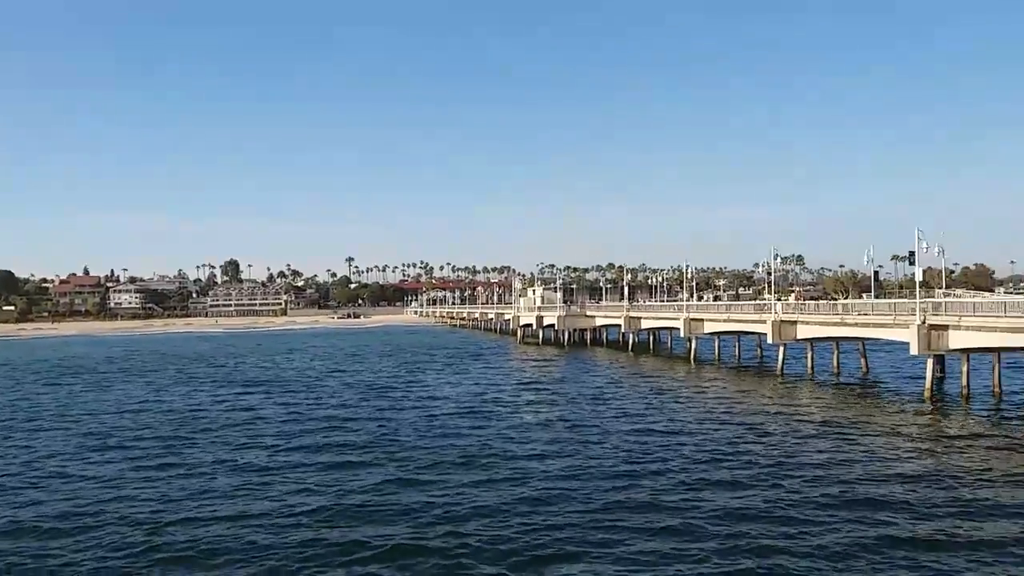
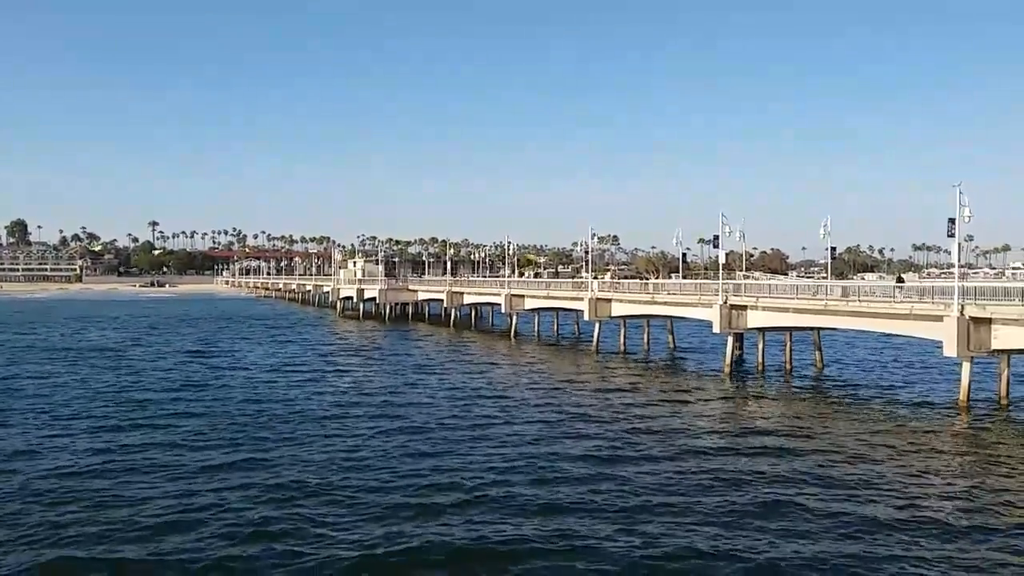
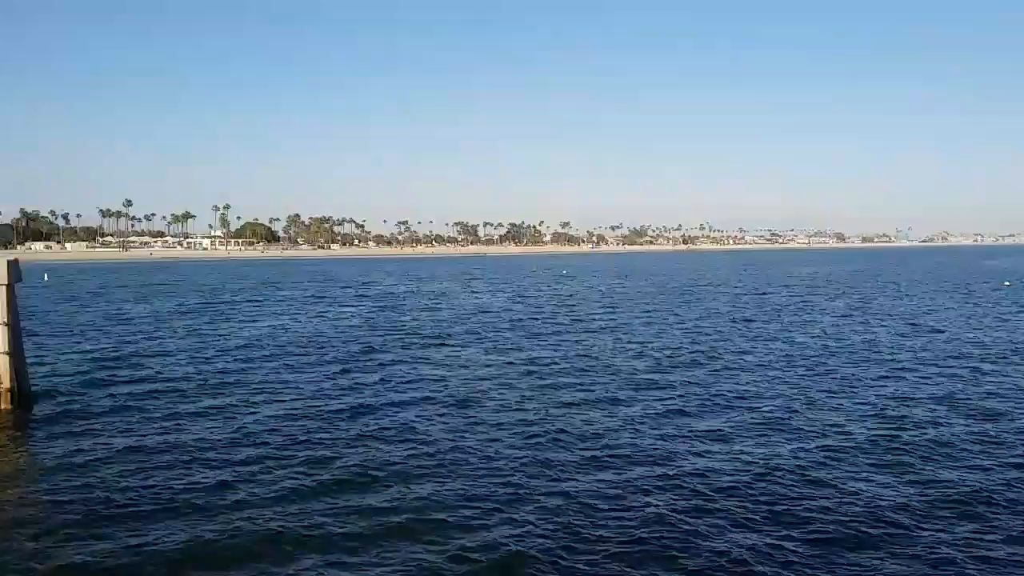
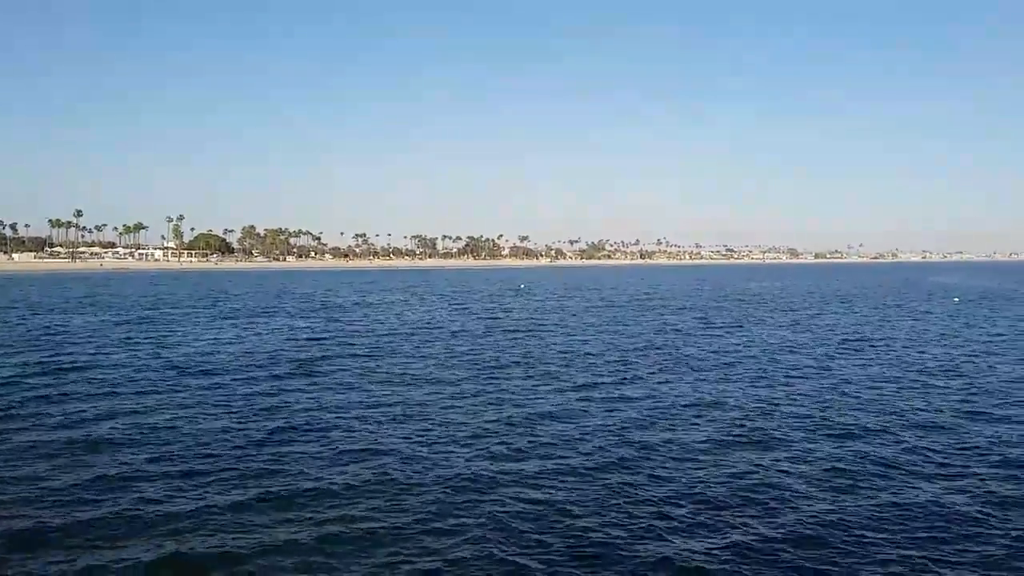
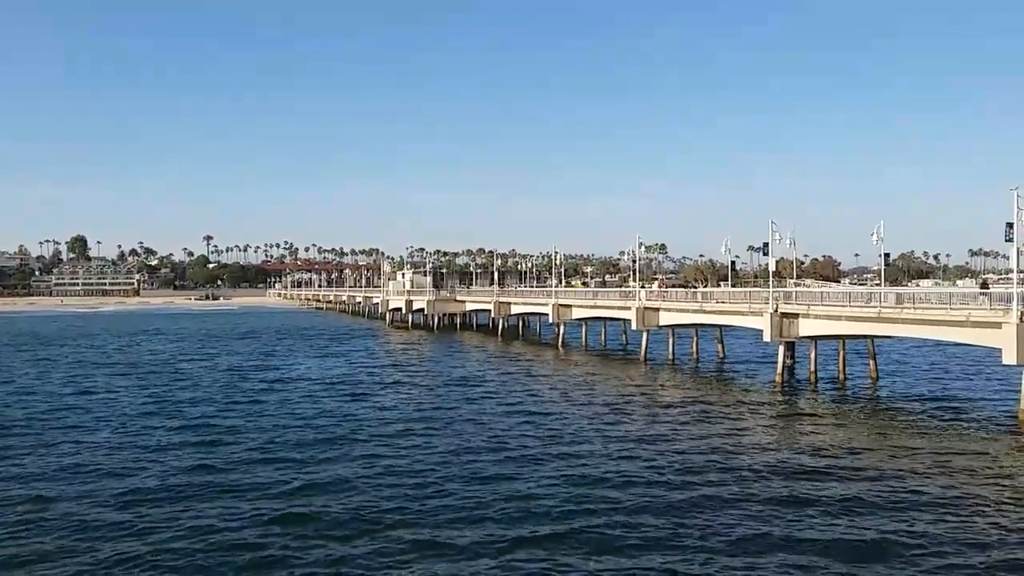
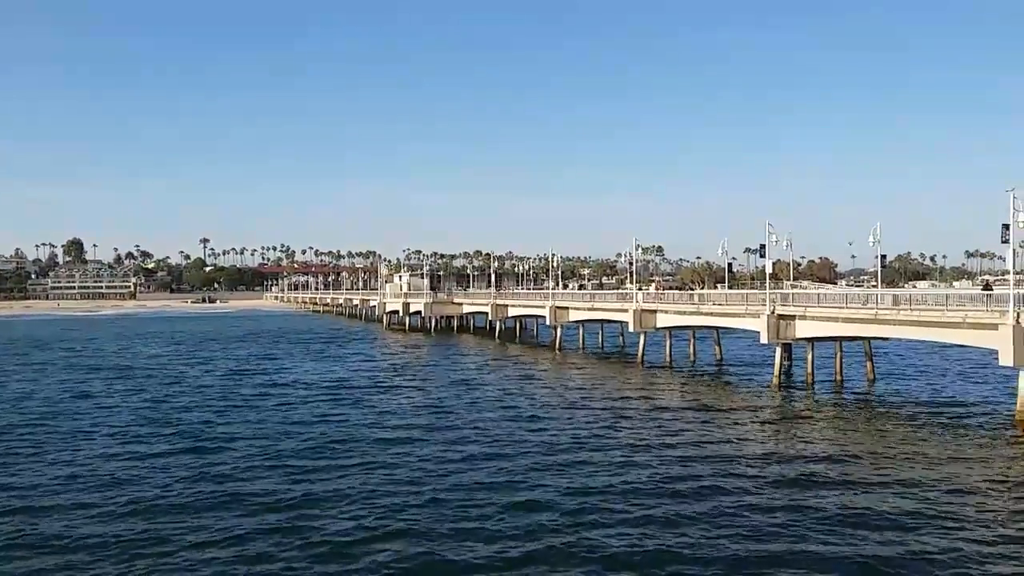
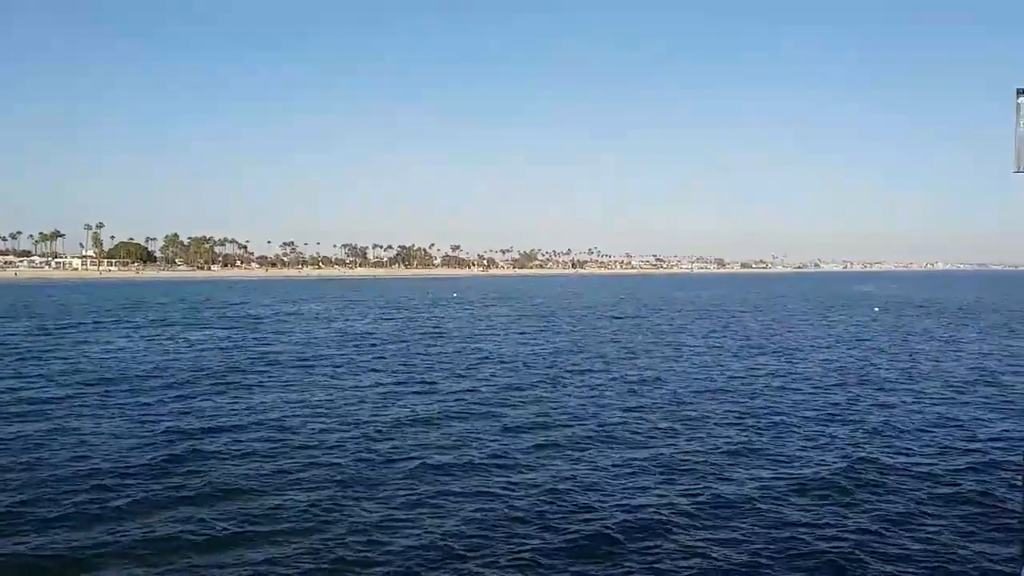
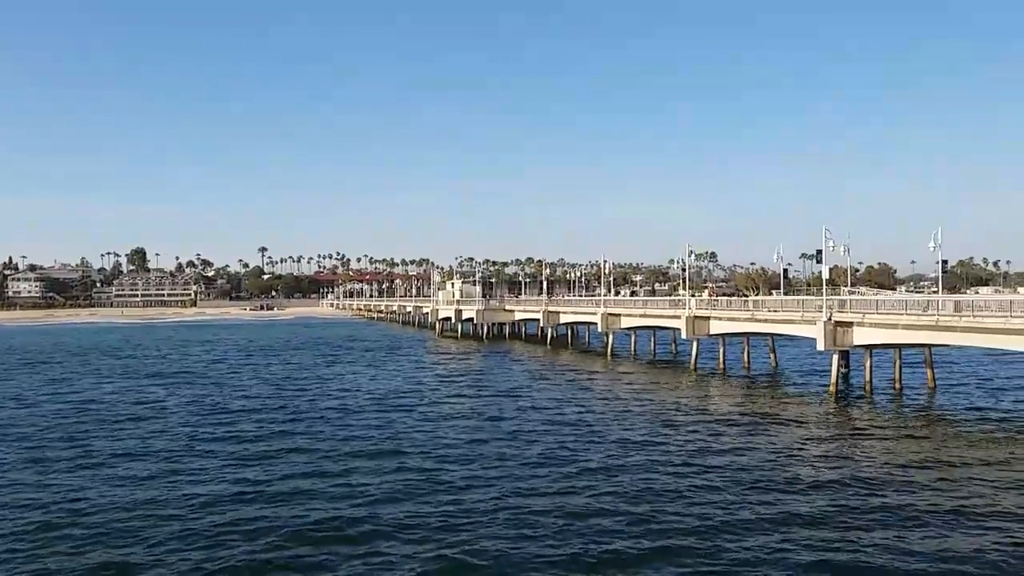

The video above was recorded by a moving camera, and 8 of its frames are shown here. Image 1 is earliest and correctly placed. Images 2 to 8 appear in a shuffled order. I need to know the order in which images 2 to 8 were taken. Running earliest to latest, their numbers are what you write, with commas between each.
8, 6, 5, 2, 3, 4, 7
